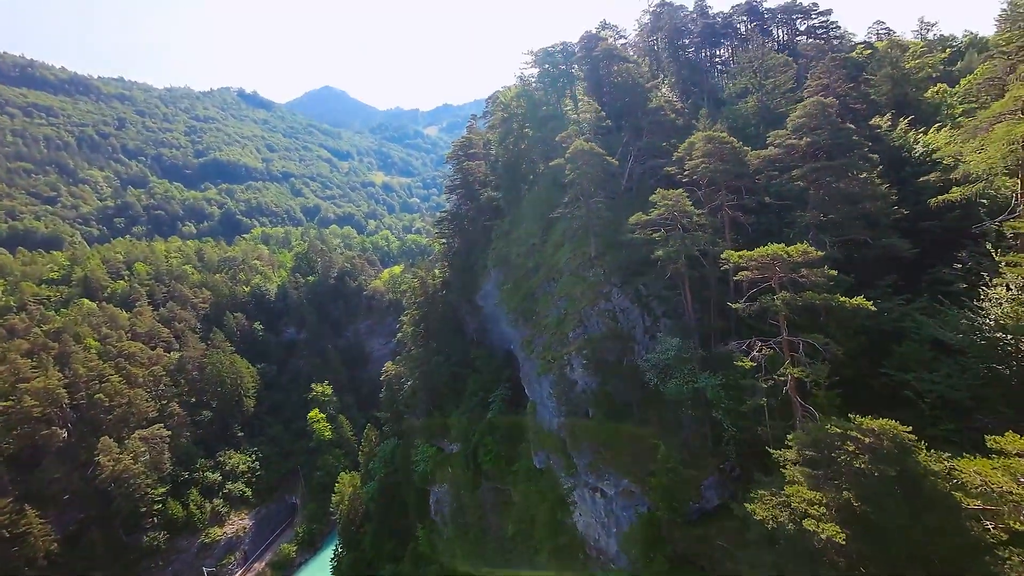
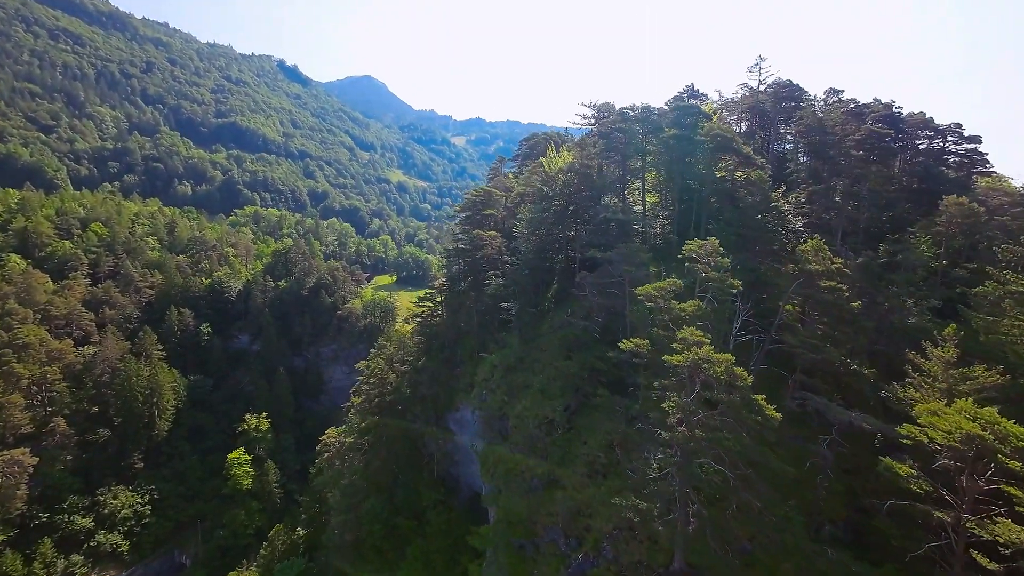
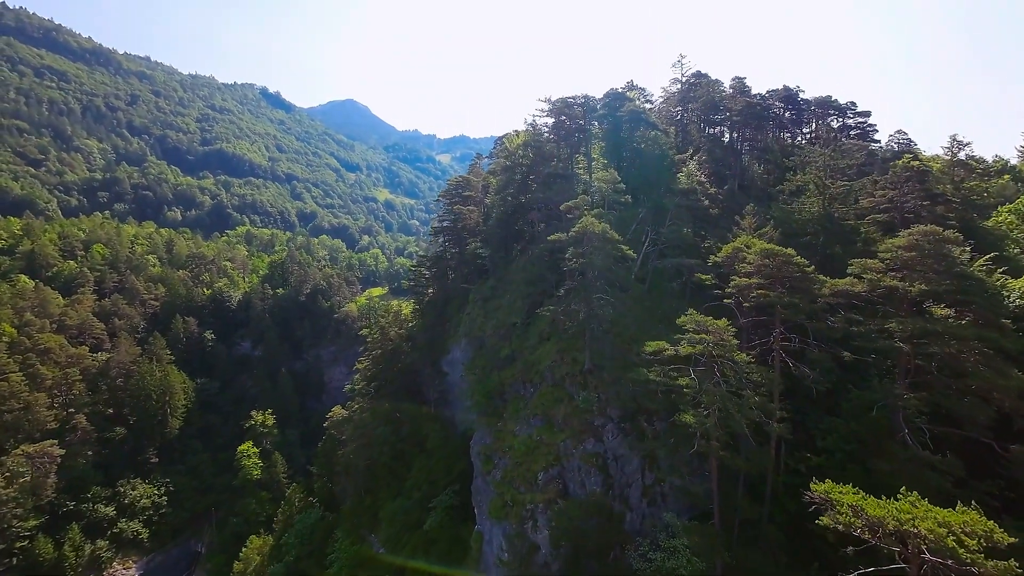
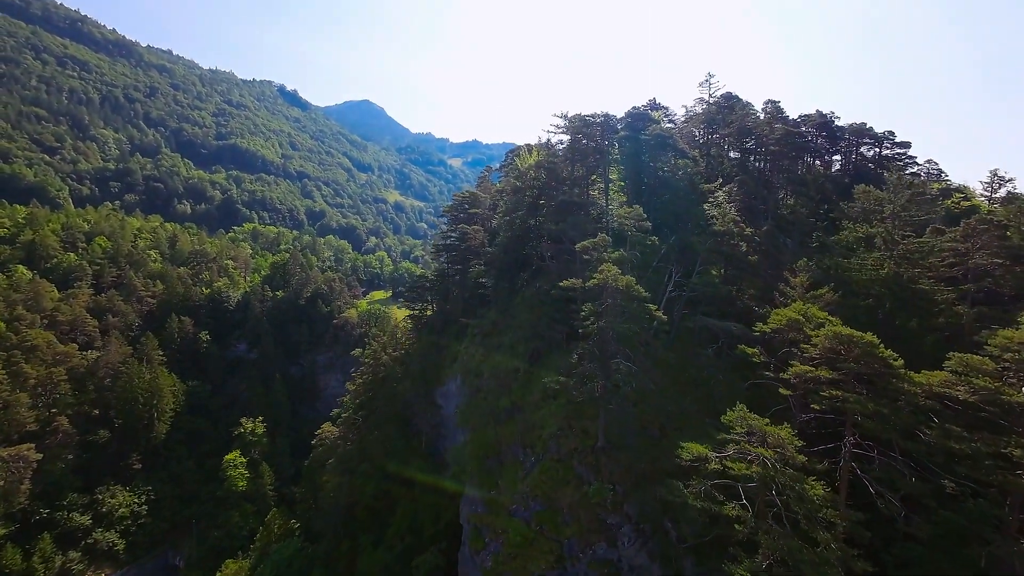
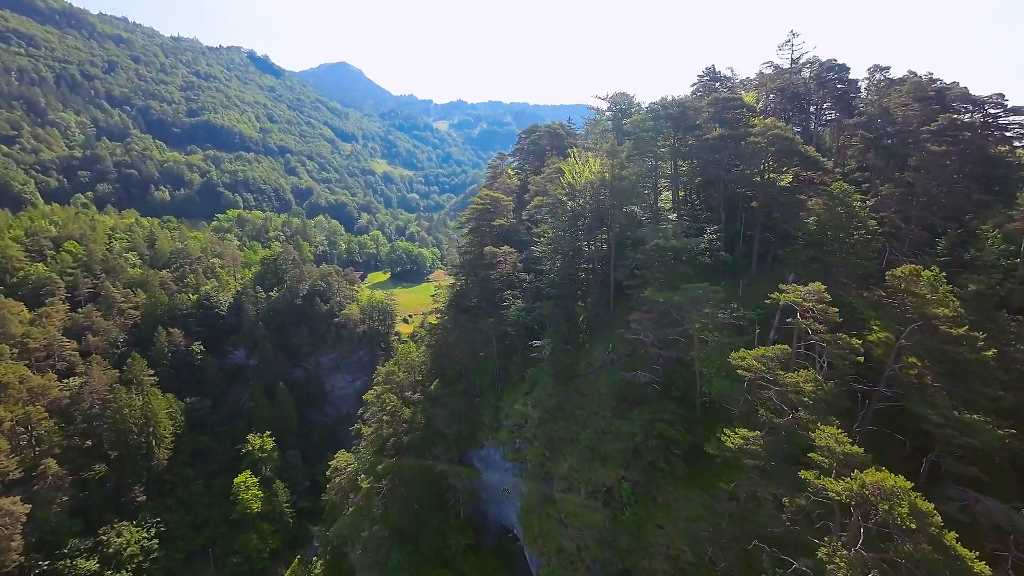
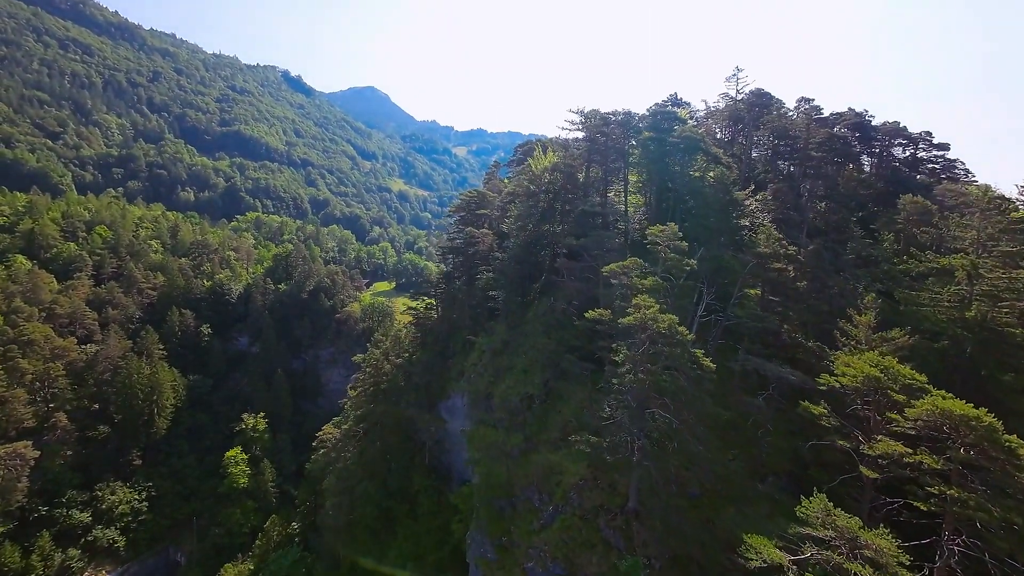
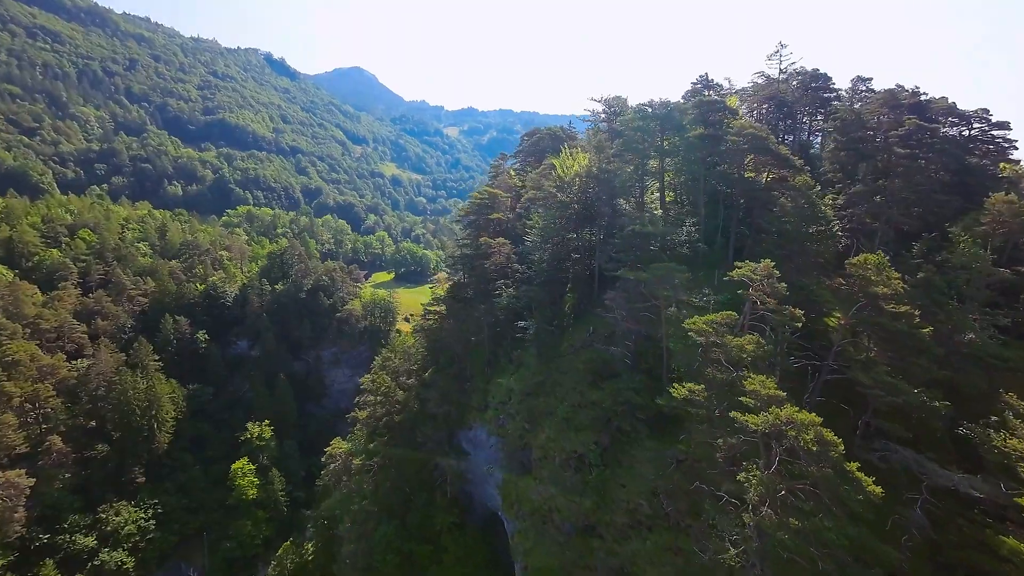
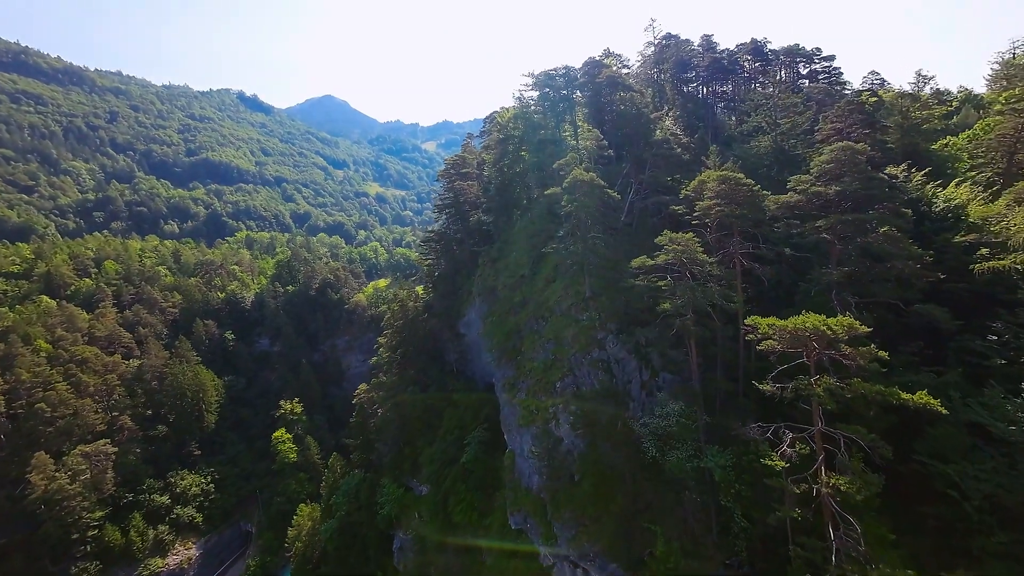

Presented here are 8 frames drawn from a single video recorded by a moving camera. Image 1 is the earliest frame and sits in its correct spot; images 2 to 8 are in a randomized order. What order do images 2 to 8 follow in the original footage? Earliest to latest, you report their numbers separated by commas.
8, 3, 4, 6, 2, 7, 5
